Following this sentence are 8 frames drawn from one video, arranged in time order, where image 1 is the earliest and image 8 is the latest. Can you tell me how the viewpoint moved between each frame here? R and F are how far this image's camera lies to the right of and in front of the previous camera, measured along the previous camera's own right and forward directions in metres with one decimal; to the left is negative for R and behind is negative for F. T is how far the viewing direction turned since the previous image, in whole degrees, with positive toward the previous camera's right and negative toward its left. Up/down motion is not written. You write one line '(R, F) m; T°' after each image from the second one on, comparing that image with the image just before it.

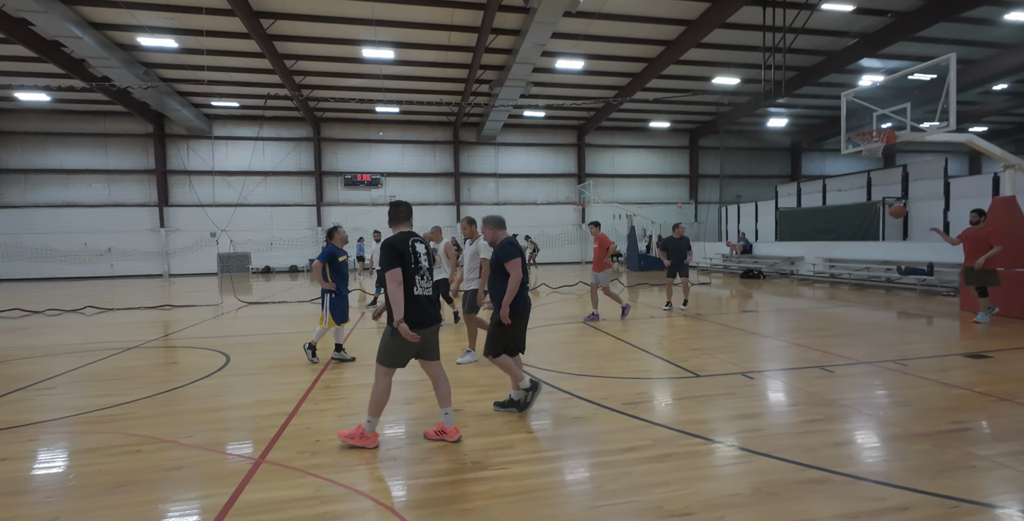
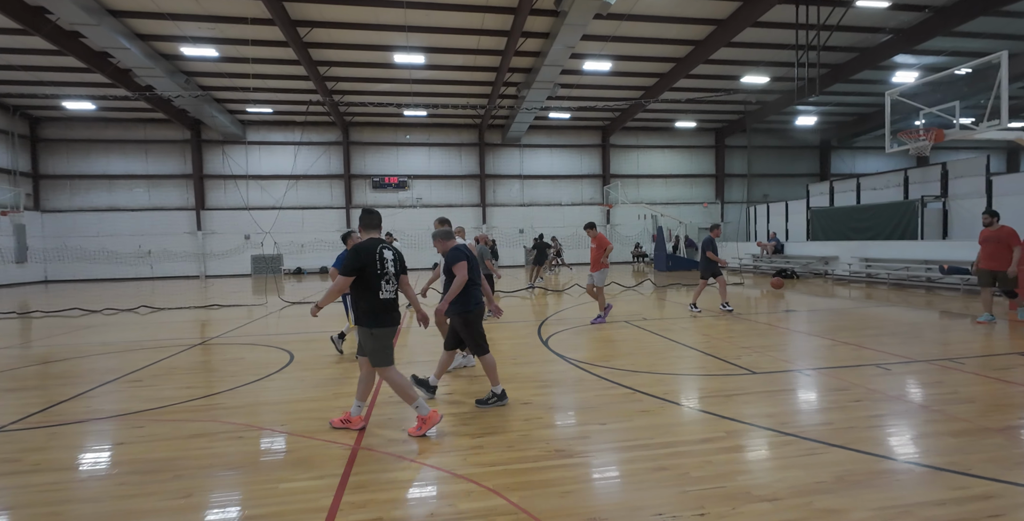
(-0.3, -0.1) m; -2°
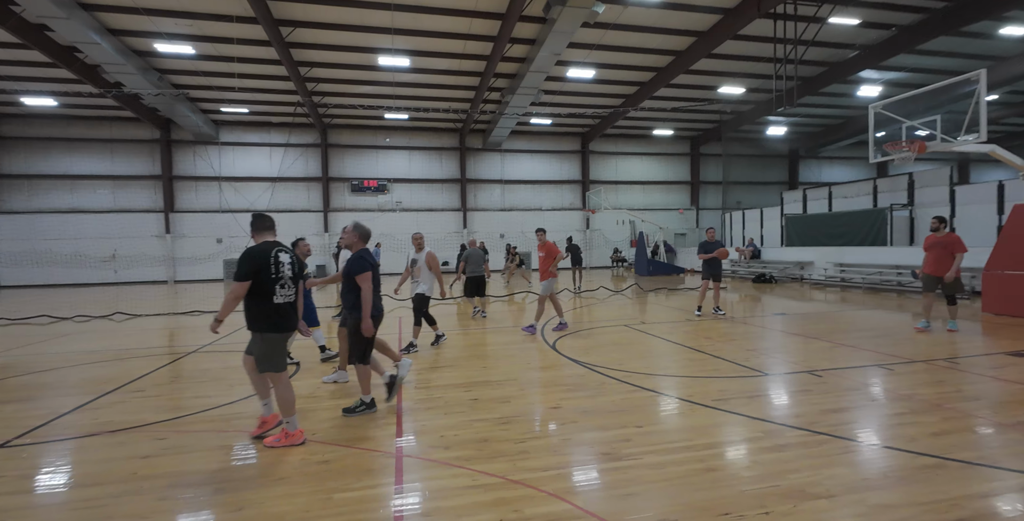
(-0.4, 0.0) m; +4°
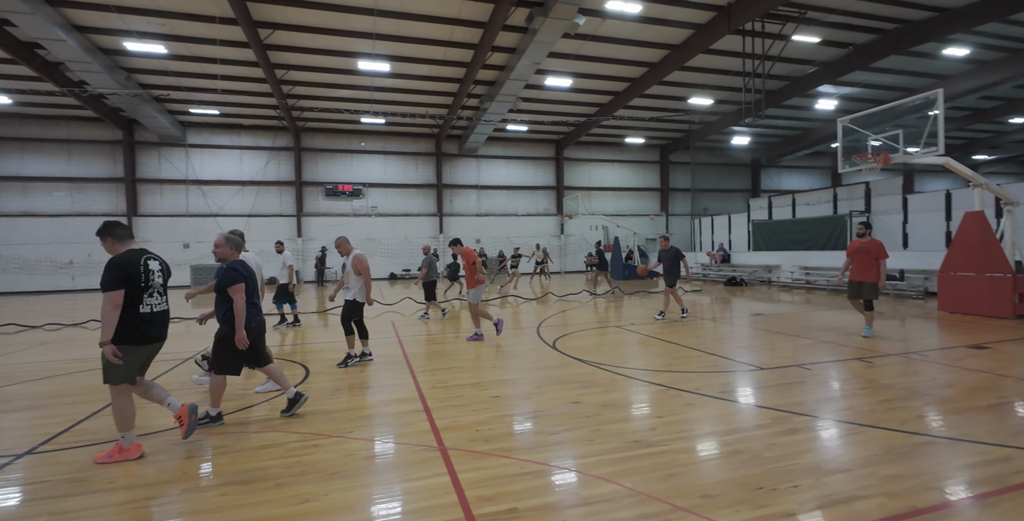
(-0.4, -0.1) m; +4°
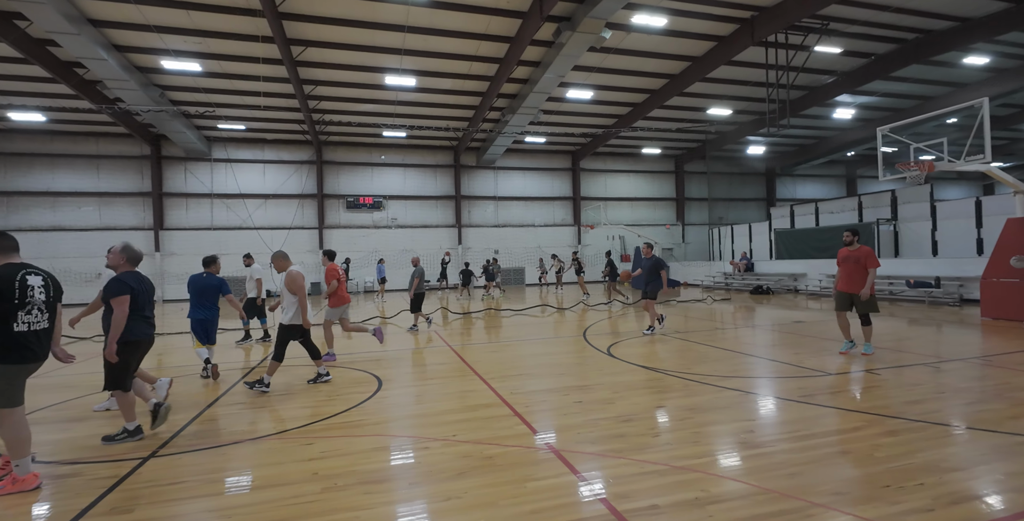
(-0.6, -0.1) m; -1°
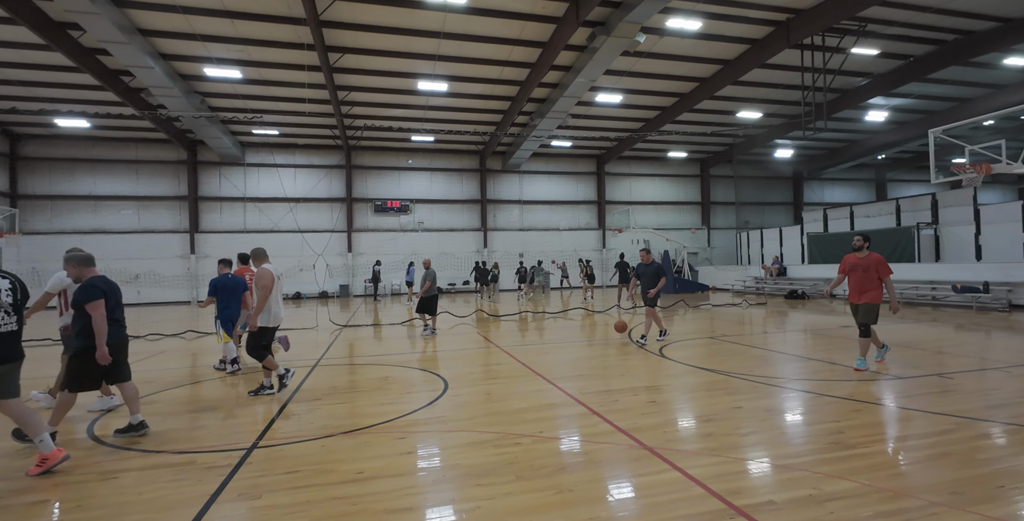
(-0.5, -0.1) m; -2°
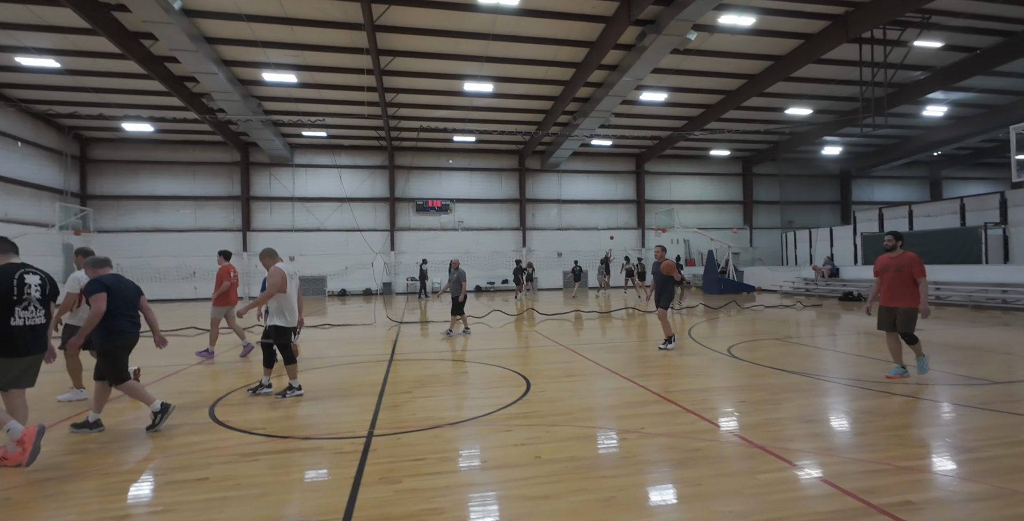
(-0.6, -0.1) m; -3°
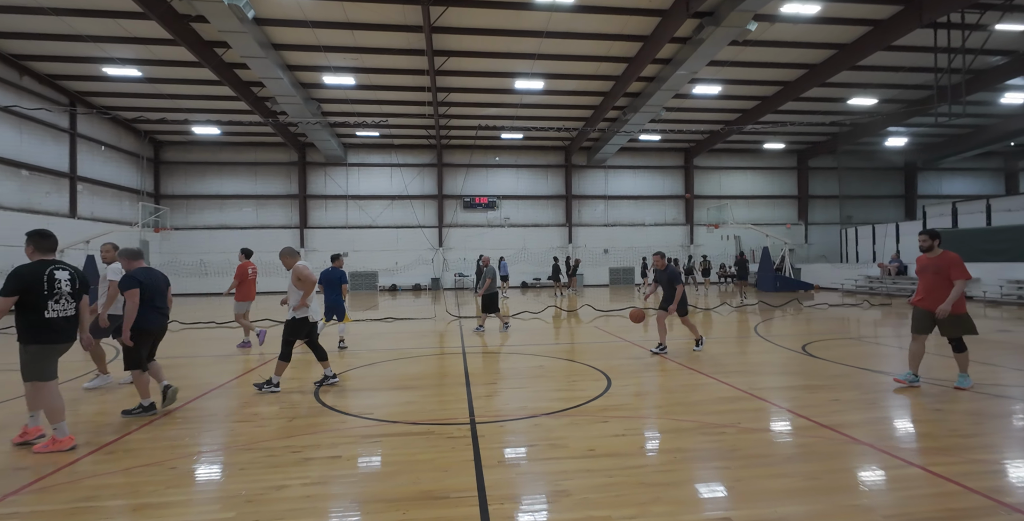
(-0.6, -0.2) m; -4°
